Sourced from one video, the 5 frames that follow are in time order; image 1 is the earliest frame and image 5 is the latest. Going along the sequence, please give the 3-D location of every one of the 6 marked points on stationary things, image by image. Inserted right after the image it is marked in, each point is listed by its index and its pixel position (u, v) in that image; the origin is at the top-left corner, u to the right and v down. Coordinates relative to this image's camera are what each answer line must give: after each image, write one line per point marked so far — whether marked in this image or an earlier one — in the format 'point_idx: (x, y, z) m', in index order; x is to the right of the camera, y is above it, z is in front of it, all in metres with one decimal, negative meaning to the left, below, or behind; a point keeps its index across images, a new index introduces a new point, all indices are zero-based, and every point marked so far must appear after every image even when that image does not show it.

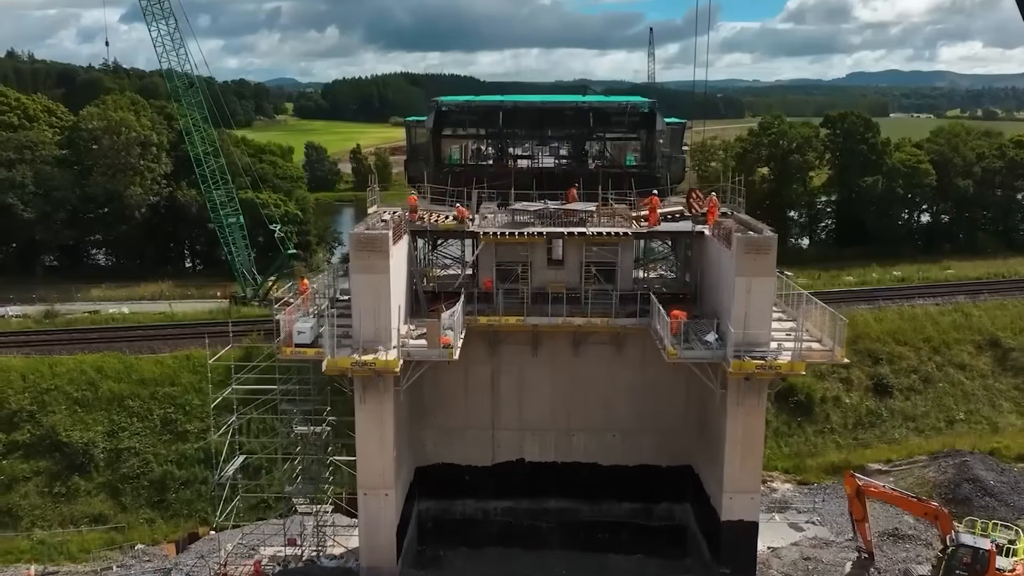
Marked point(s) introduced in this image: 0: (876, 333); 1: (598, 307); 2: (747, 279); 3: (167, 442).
0: (+8.1, -1.0, +19.7) m
1: (+1.1, -0.3, +11.7) m
2: (+2.6, +0.1, +9.9) m
3: (-5.9, -2.6, +15.1) m
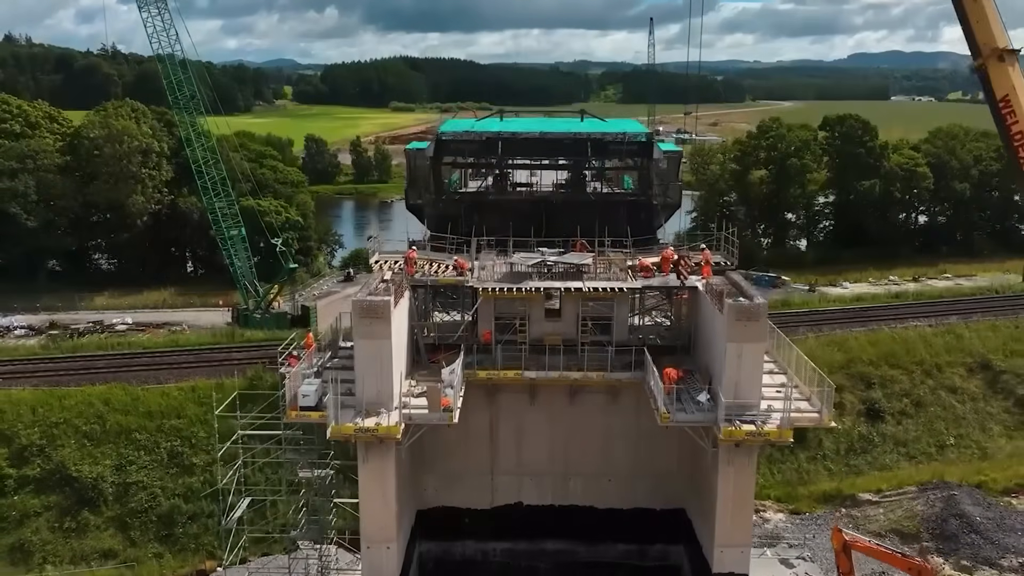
0: (+8.0, -1.5, +20.0) m
1: (+1.1, -1.0, +12.0) m
2: (+2.6, -0.7, +10.2) m
3: (-5.9, -3.3, +15.5) m
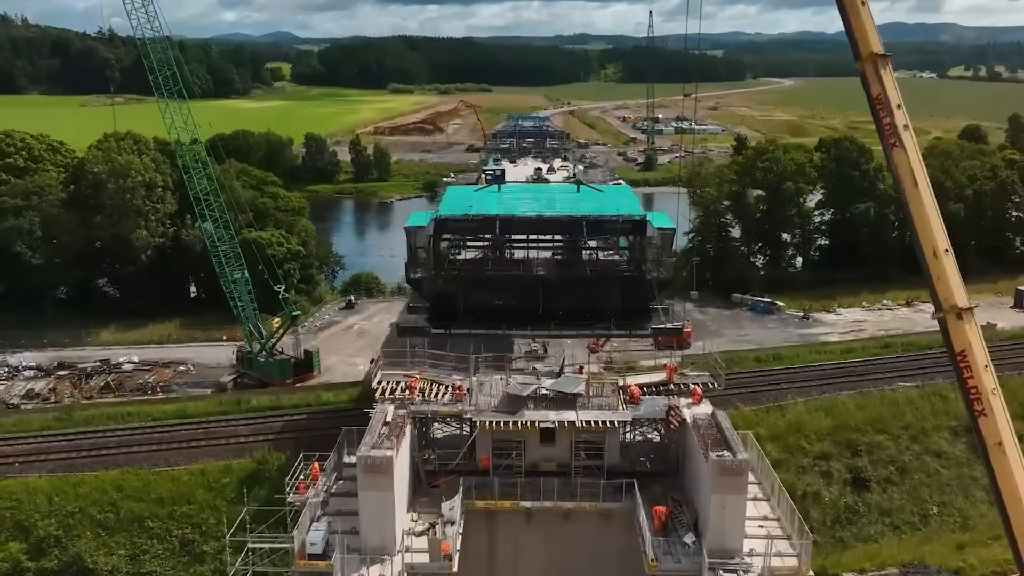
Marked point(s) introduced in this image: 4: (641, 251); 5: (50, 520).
0: (+8.0, -3.1, +20.6) m
1: (+1.1, -2.8, +12.6) m
2: (+2.5, -2.5, +10.8) m
3: (-5.9, -5.0, +16.2) m
4: (+2.8, +0.7, +19.4) m
5: (-8.4, -4.2, +16.2) m
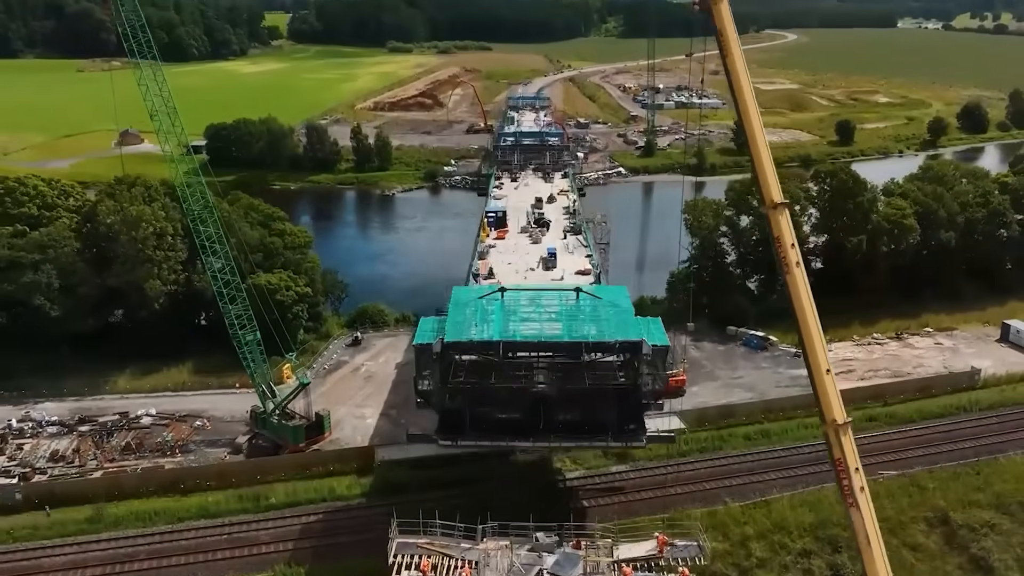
0: (+8.1, -5.7, +22.0) m
1: (+1.1, -5.9, +13.9) m
2: (+2.6, -5.7, +12.1) m
3: (-5.9, -7.9, +17.7) m
4: (+2.9, -1.9, +20.5) m
5: (-8.4, -7.1, +17.7) m
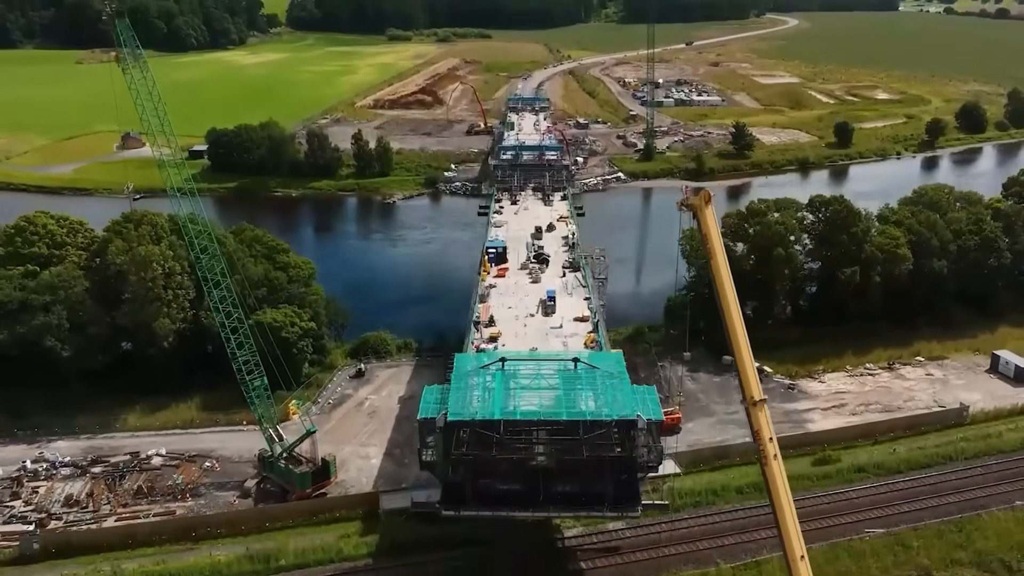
0: (+8.1, -7.5, +22.9) m
1: (+1.1, -7.9, +14.9) m
2: (+2.6, -7.7, +13.1) m
3: (-5.8, -9.8, +18.6) m
4: (+2.9, -3.8, +21.4) m
5: (-8.3, -9.0, +18.6) m
